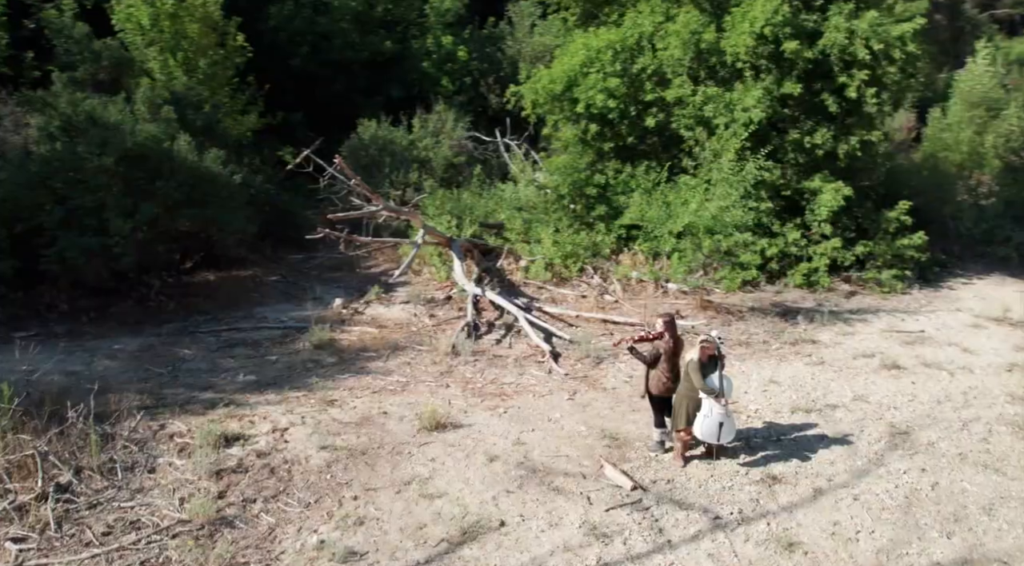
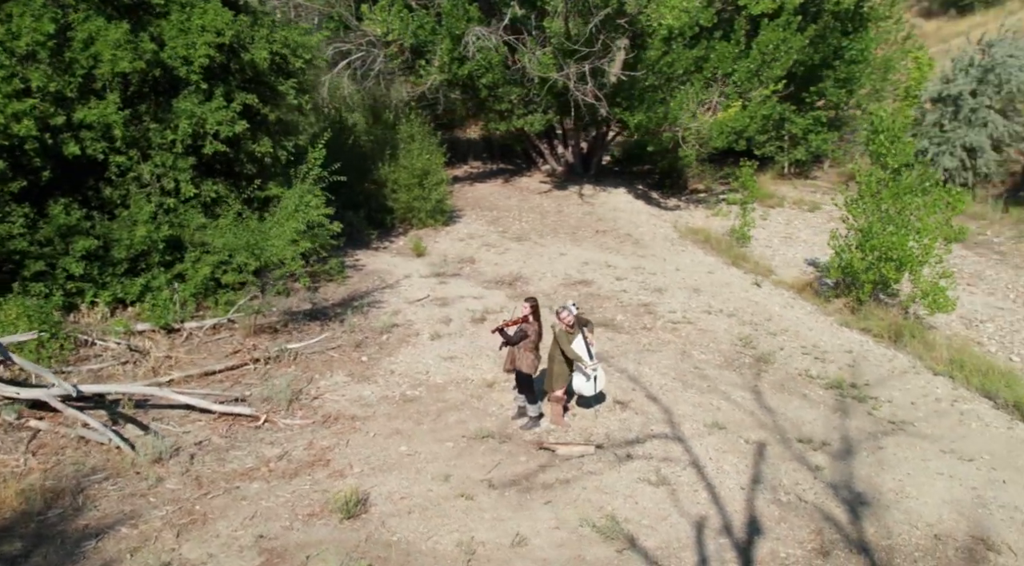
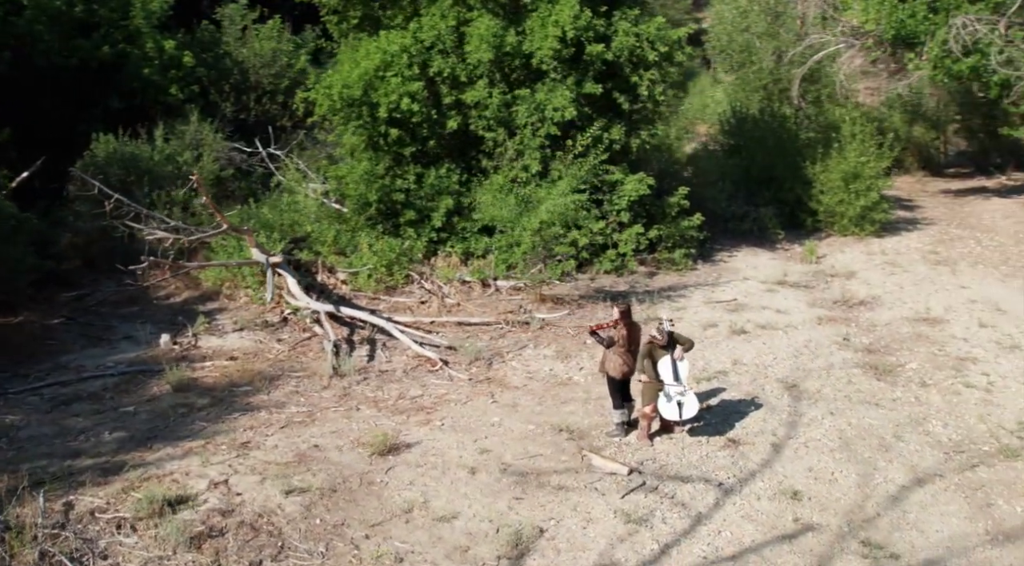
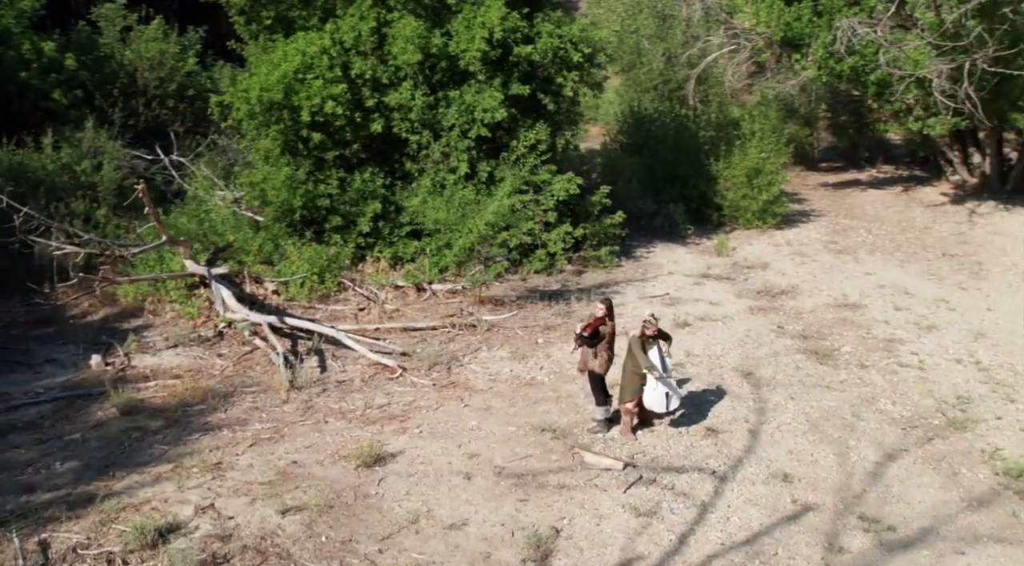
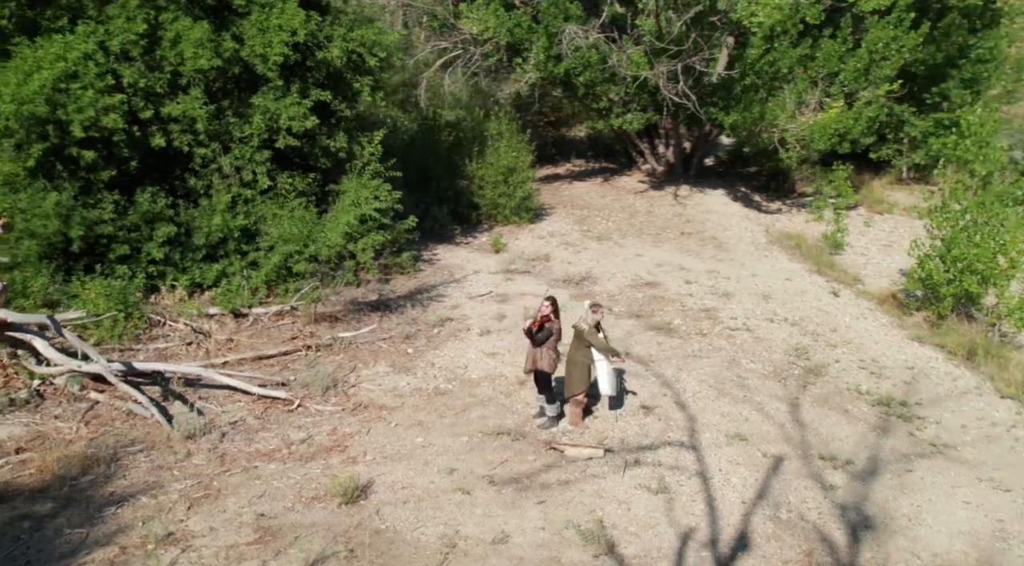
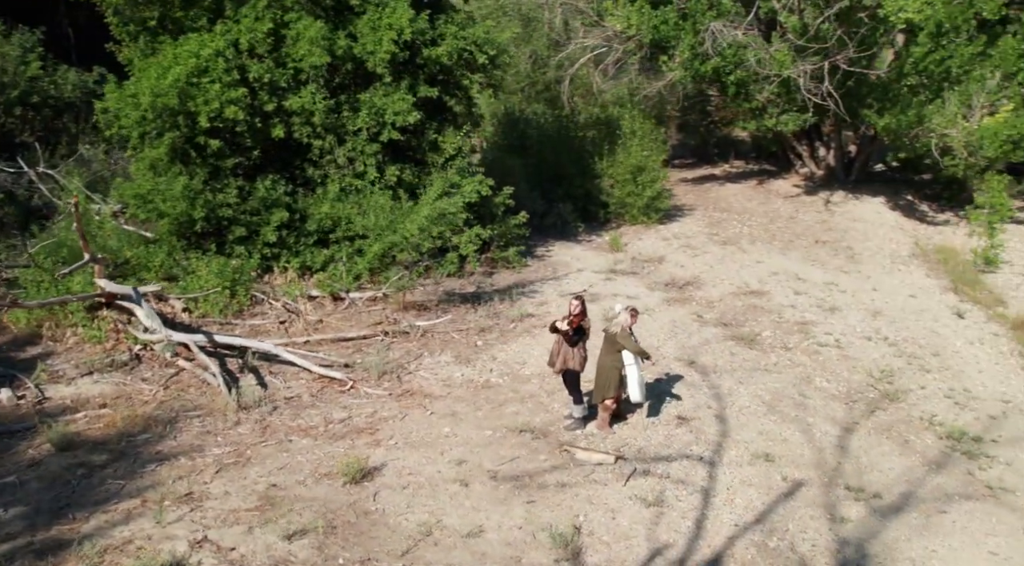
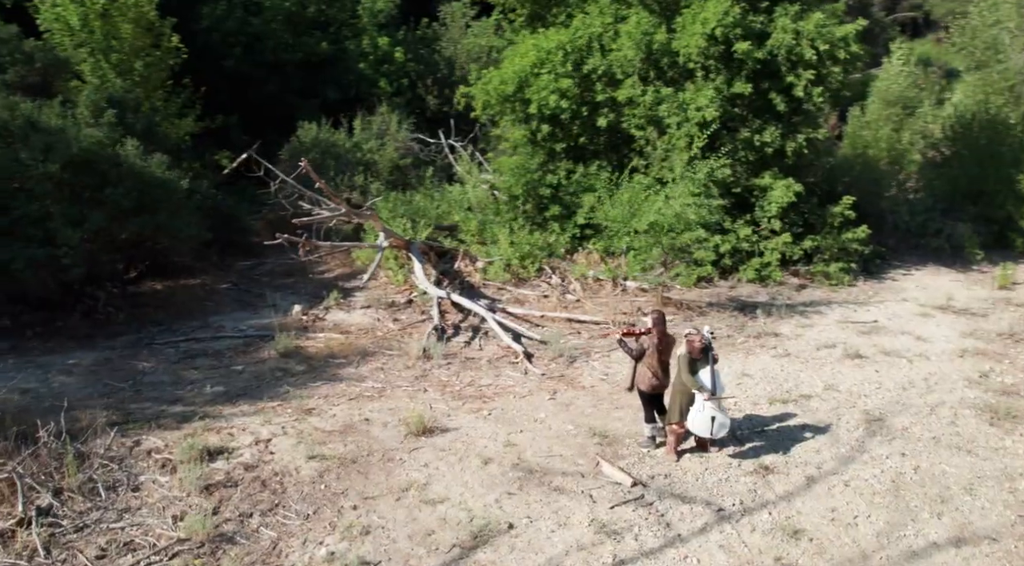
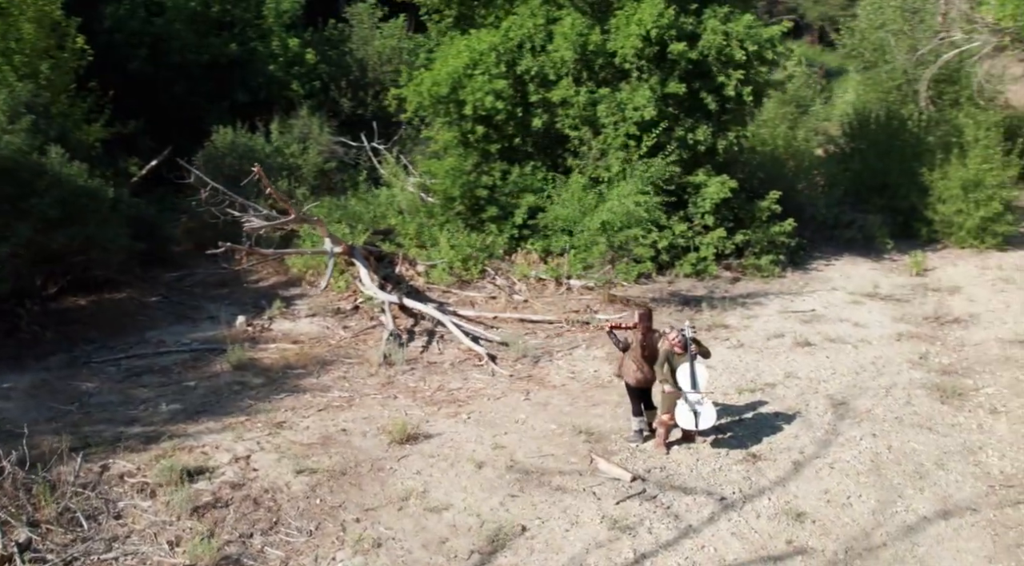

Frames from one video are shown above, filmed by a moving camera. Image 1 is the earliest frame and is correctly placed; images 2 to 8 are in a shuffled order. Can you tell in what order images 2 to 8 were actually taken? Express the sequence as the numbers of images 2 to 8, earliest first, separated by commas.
7, 8, 3, 4, 6, 5, 2
